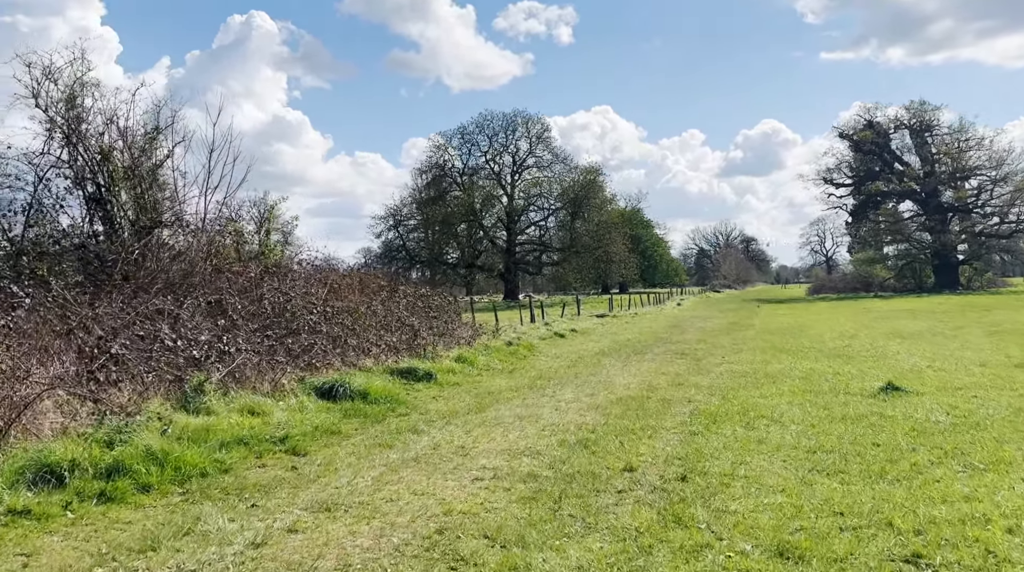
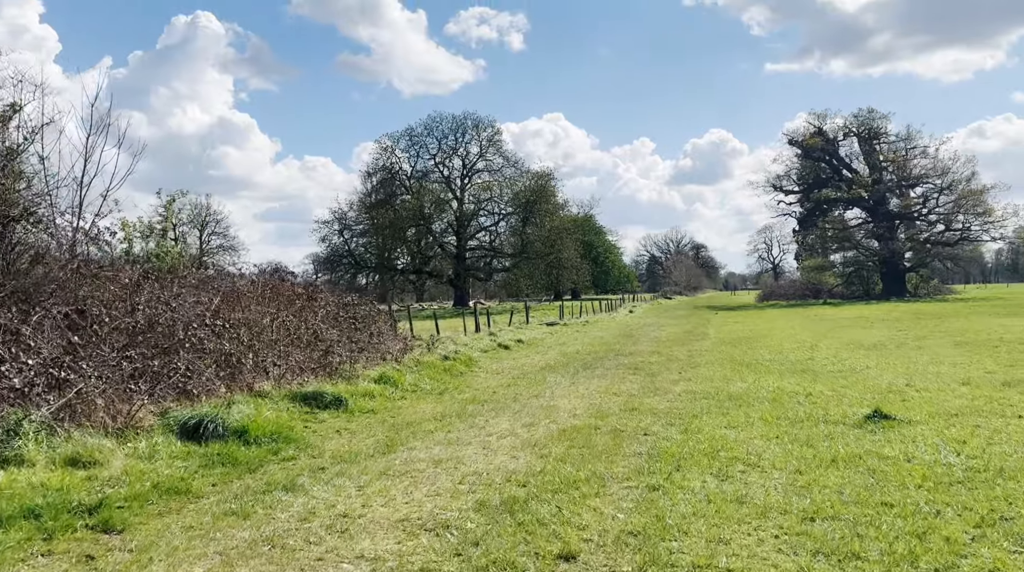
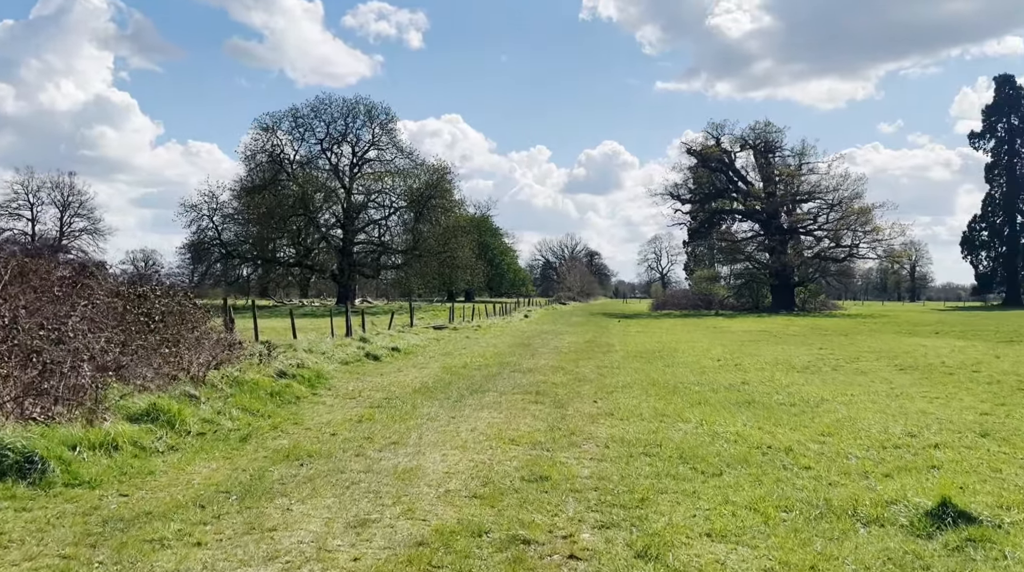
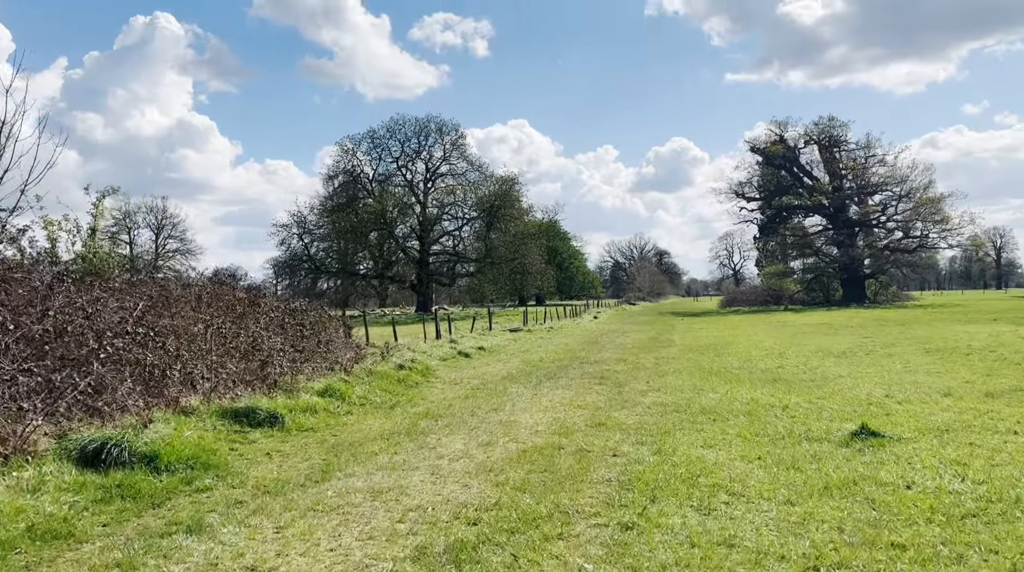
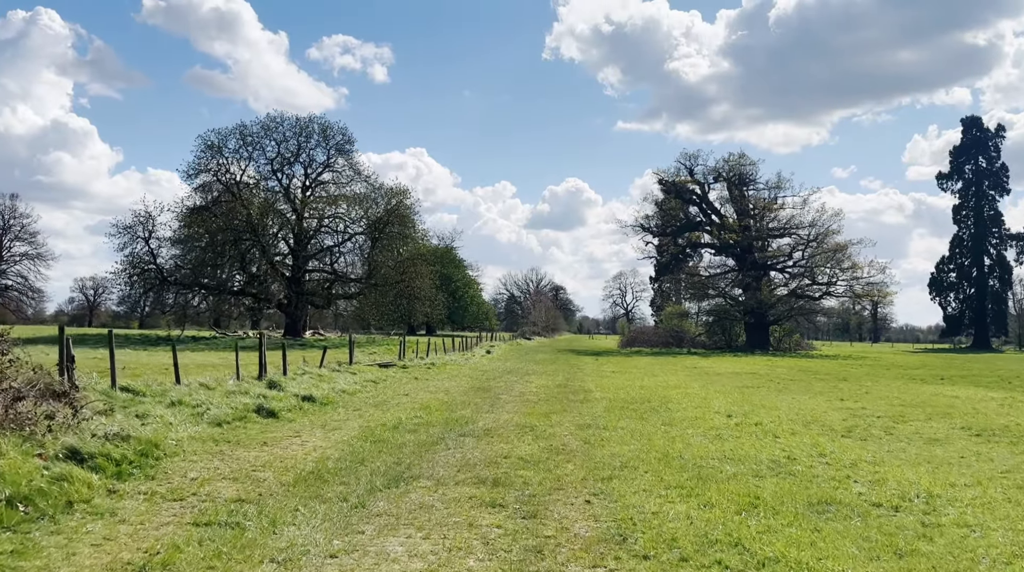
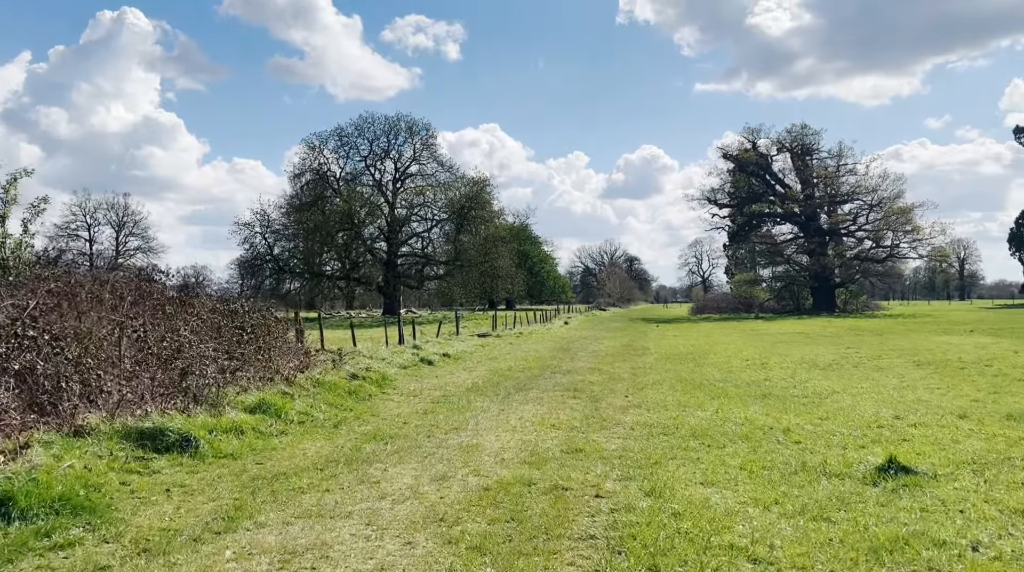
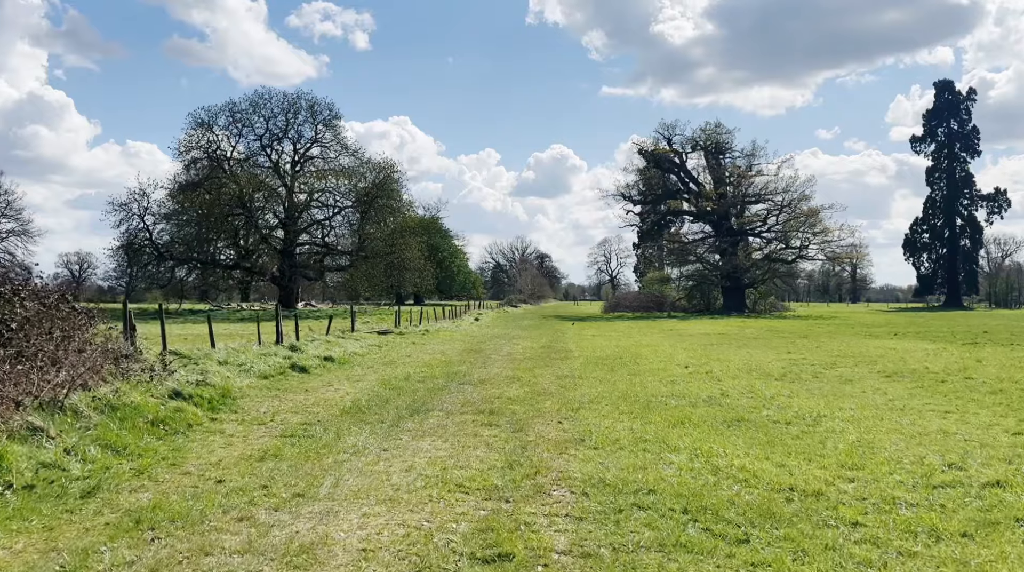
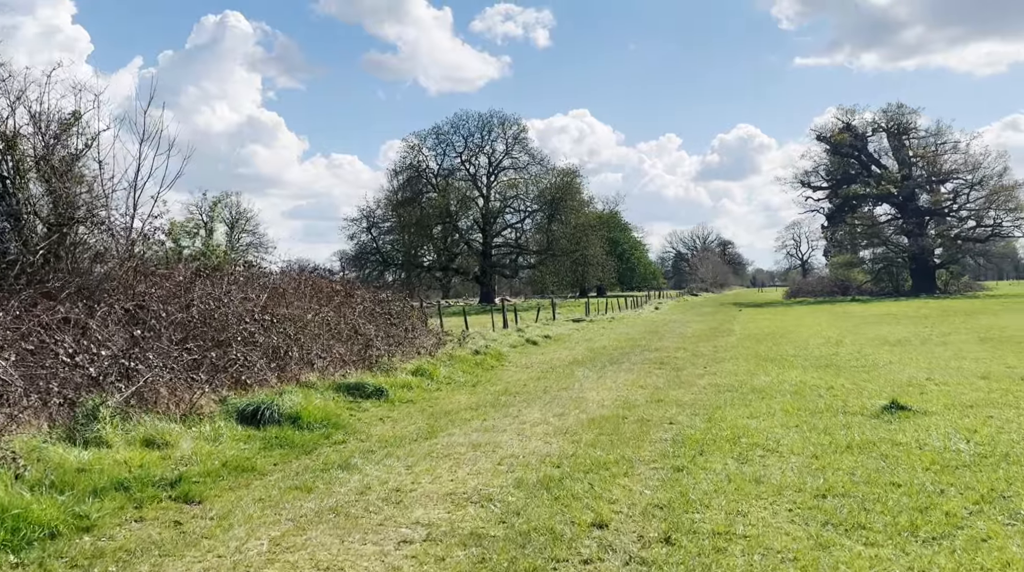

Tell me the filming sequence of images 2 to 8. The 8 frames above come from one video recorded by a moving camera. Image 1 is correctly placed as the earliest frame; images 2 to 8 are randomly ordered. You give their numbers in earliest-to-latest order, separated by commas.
8, 2, 4, 6, 3, 7, 5
